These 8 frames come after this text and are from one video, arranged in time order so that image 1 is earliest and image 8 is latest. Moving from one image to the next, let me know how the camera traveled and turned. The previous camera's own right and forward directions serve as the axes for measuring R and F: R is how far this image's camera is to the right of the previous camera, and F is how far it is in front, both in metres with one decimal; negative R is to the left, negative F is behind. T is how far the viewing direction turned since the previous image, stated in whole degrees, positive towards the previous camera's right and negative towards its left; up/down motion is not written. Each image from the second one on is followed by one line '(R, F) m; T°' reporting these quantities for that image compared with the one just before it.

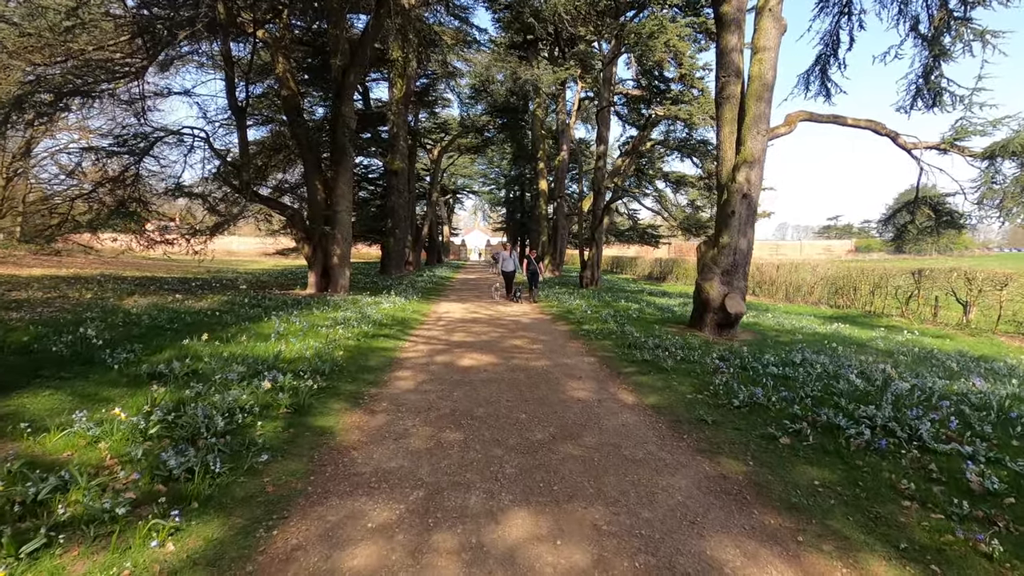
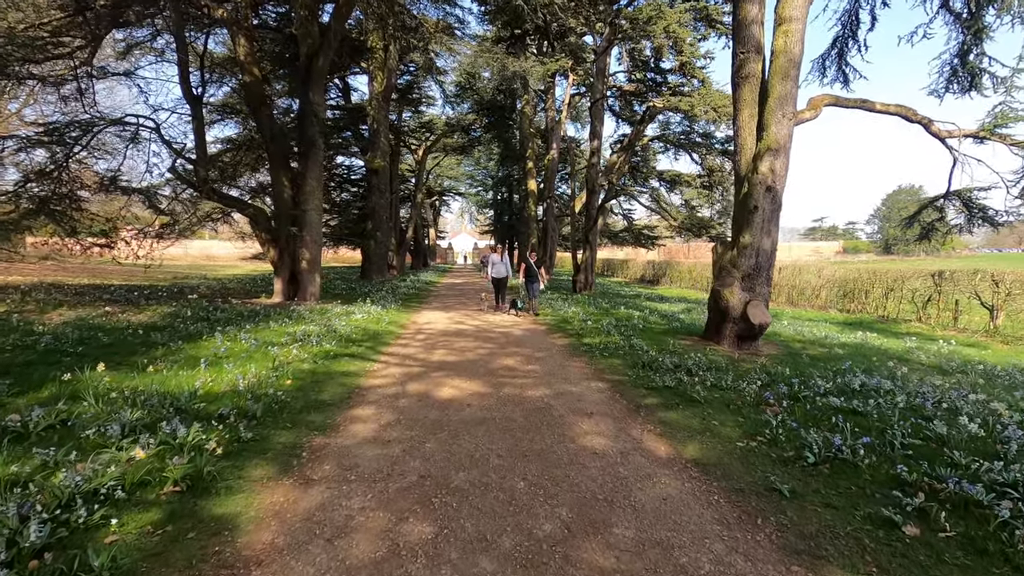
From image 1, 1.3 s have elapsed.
(0.0, +1.6) m; +1°
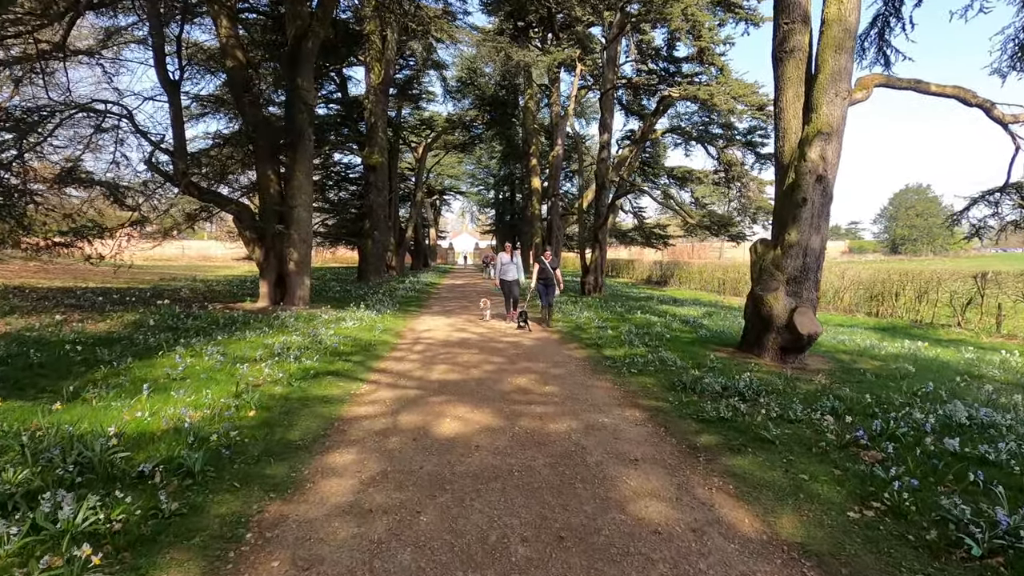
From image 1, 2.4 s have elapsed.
(-0.2, +1.3) m; 0°
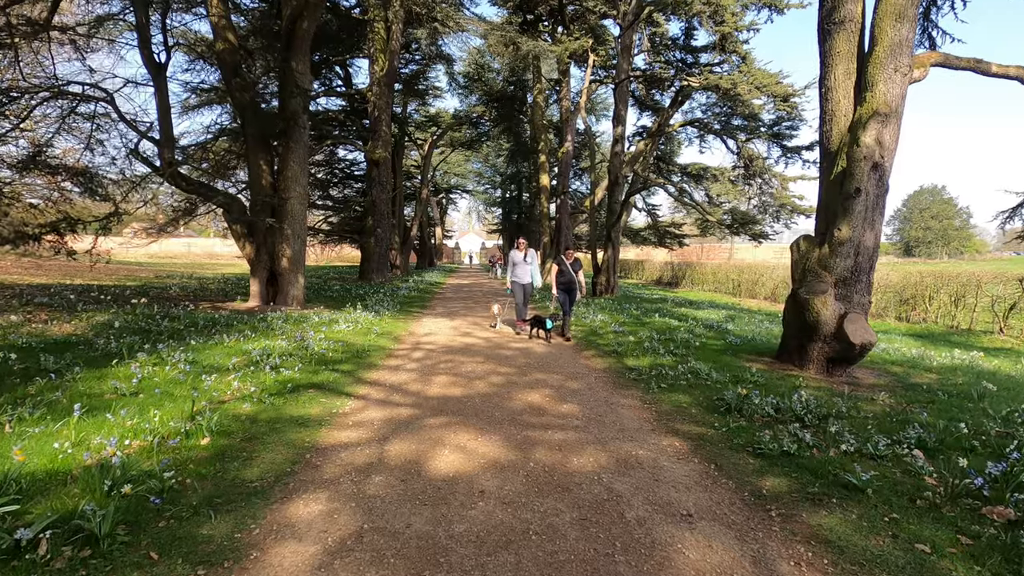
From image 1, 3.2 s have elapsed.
(-0.1, +1.0) m; -1°
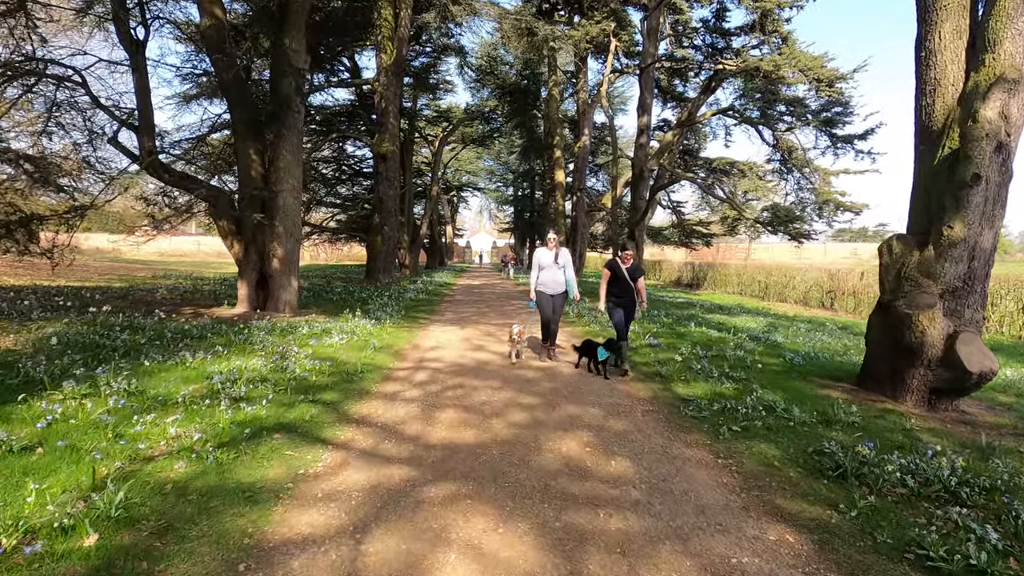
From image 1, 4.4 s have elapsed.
(-0.2, +1.5) m; -1°
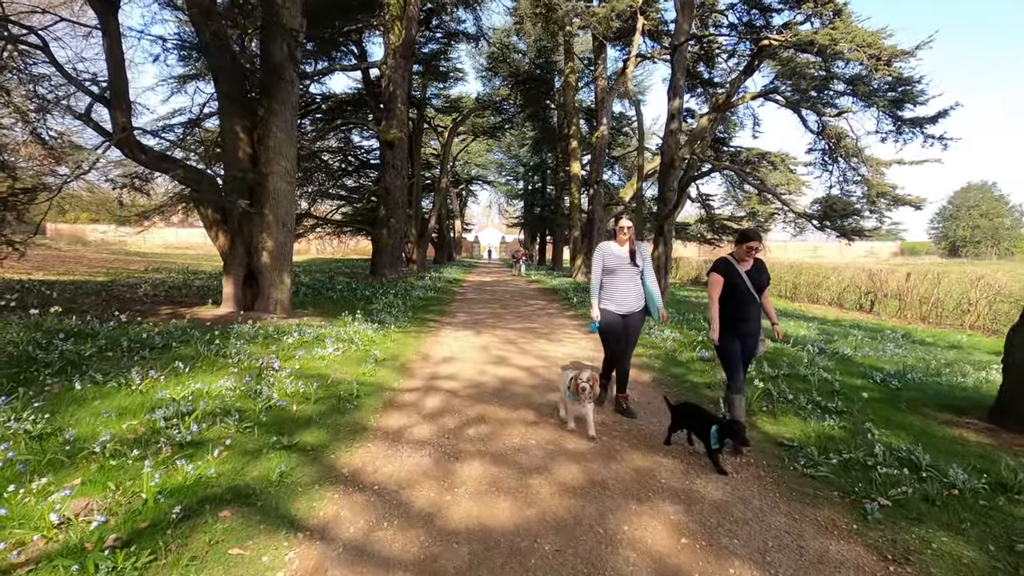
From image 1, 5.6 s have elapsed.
(-0.3, +1.5) m; -1°
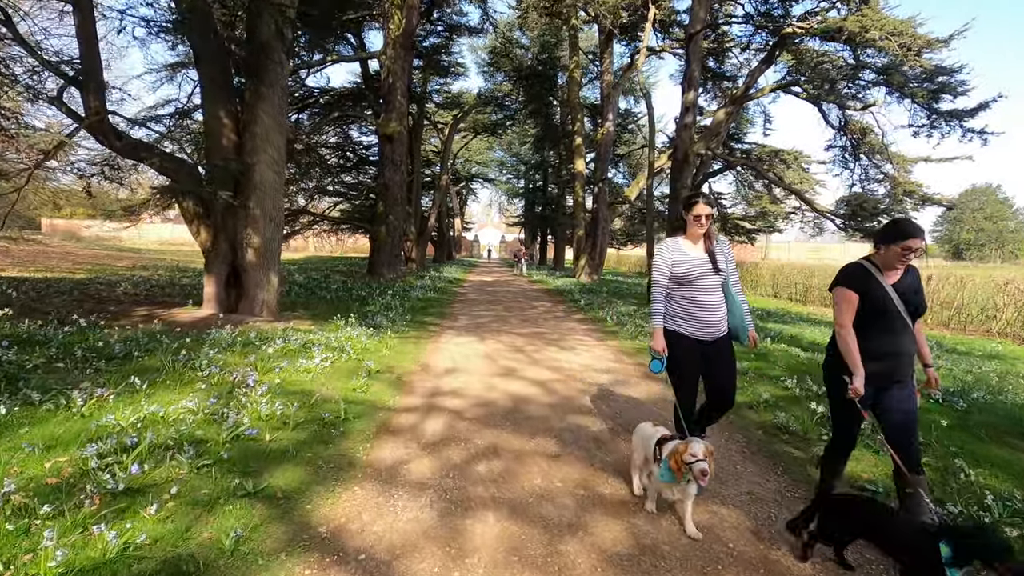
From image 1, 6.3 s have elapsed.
(-0.2, +0.9) m; 0°
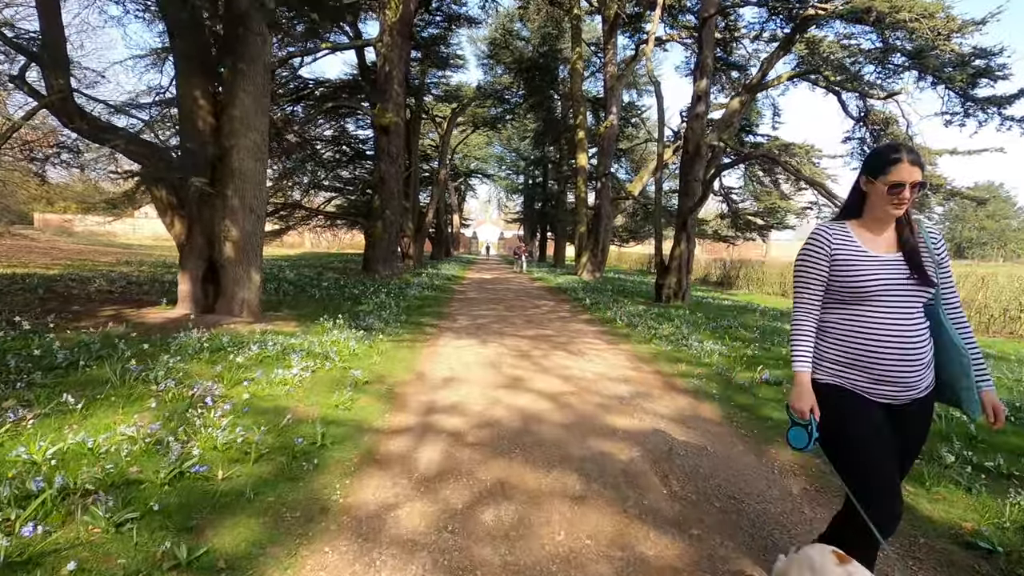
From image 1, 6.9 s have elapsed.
(-0.1, +0.8) m; 0°
